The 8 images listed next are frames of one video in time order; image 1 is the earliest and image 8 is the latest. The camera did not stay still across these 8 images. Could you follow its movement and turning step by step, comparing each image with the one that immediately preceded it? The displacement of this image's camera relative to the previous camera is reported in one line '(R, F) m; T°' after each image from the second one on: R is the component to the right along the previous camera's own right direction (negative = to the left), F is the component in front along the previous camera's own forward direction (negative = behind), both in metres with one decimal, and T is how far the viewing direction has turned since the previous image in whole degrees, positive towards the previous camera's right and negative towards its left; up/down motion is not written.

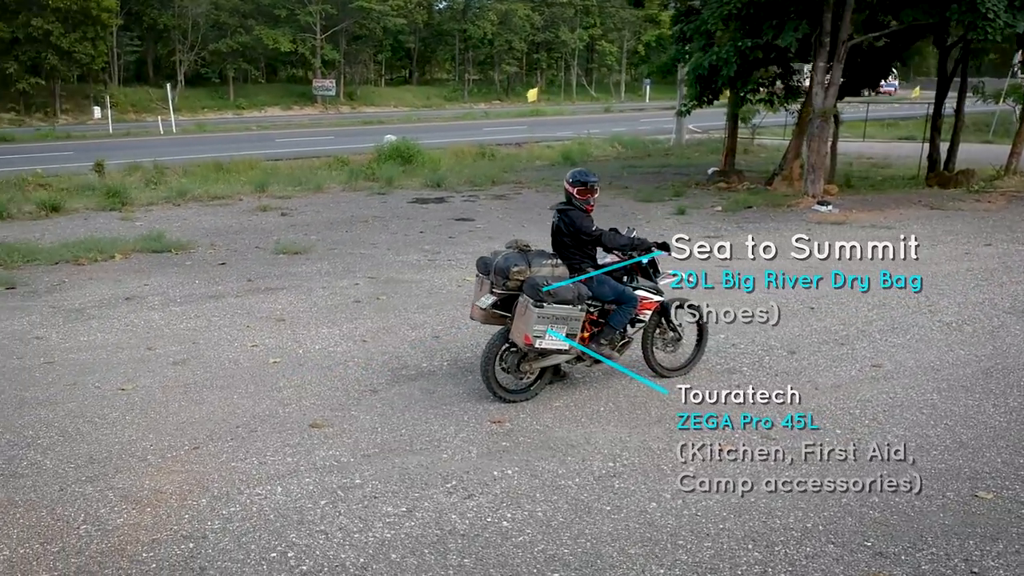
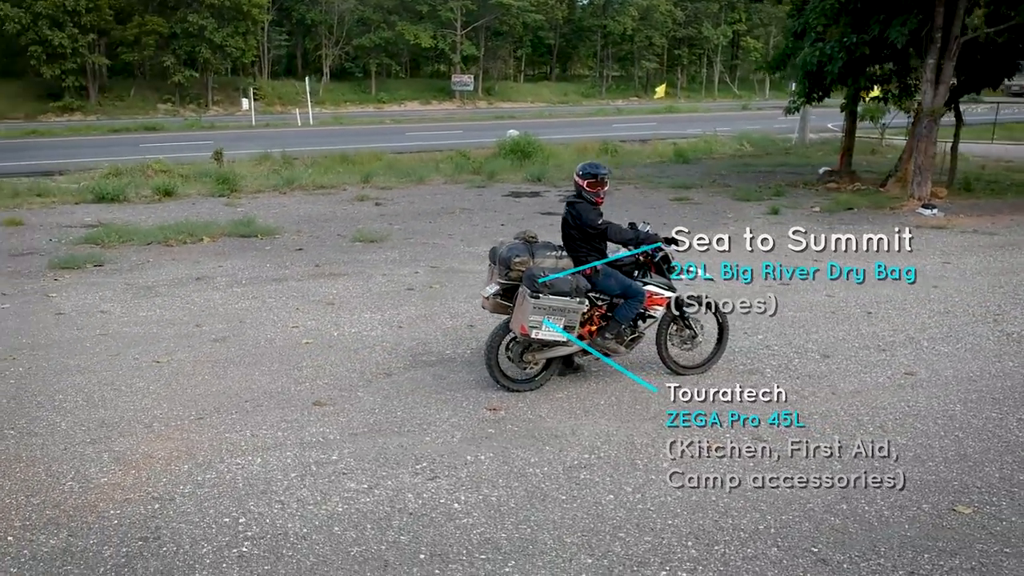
(+0.9, 0.0) m; -8°
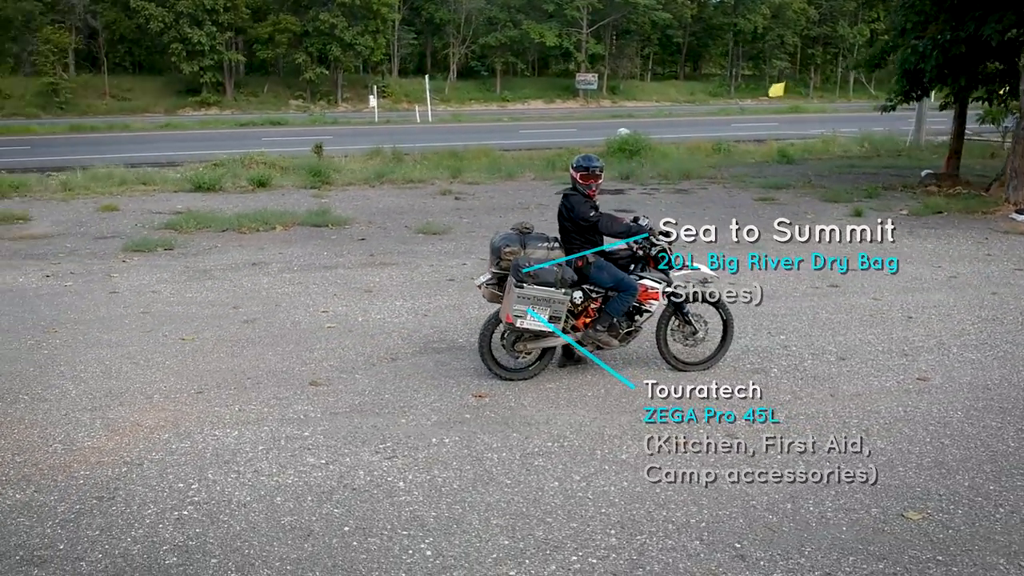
(+0.9, 0.0) m; -7°
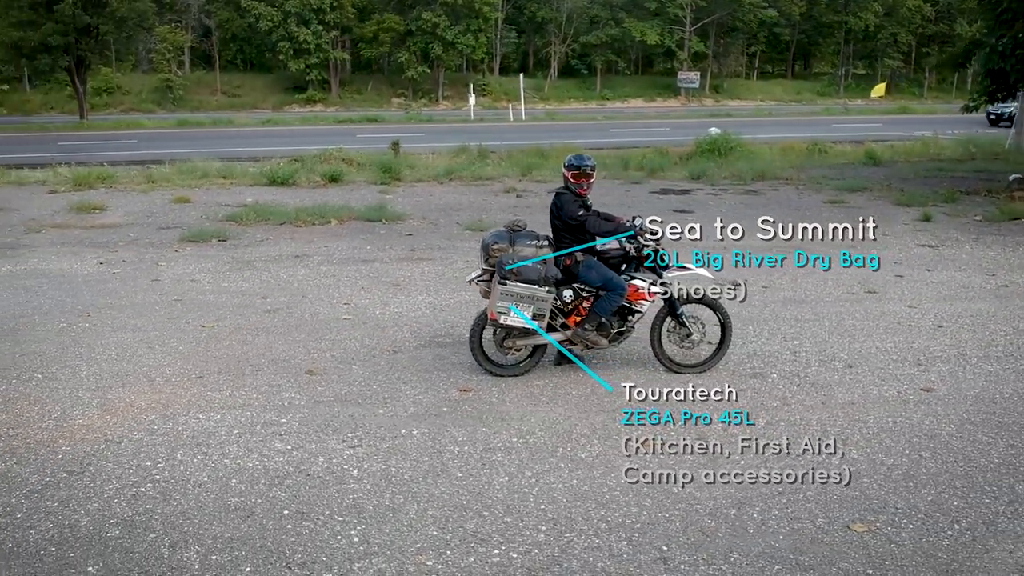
(+0.8, 0.0) m; -6°
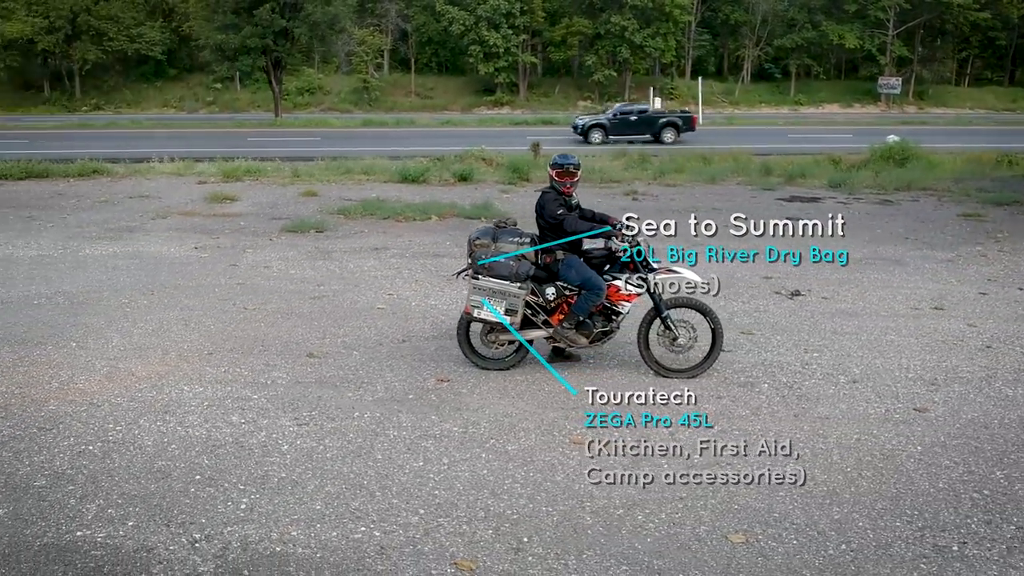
(+1.5, 0.0) m; -11°
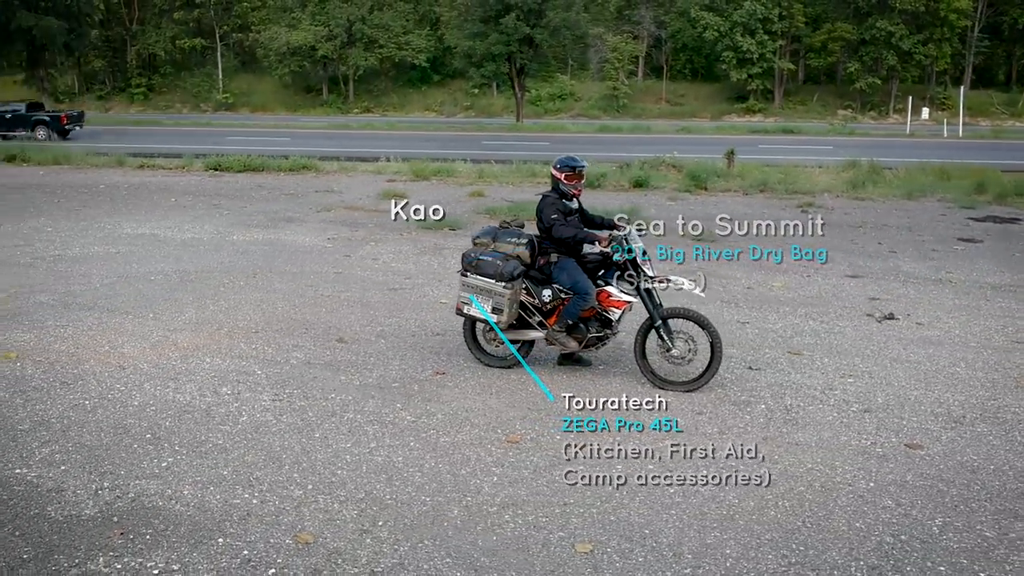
(+1.8, +0.1) m; -15°
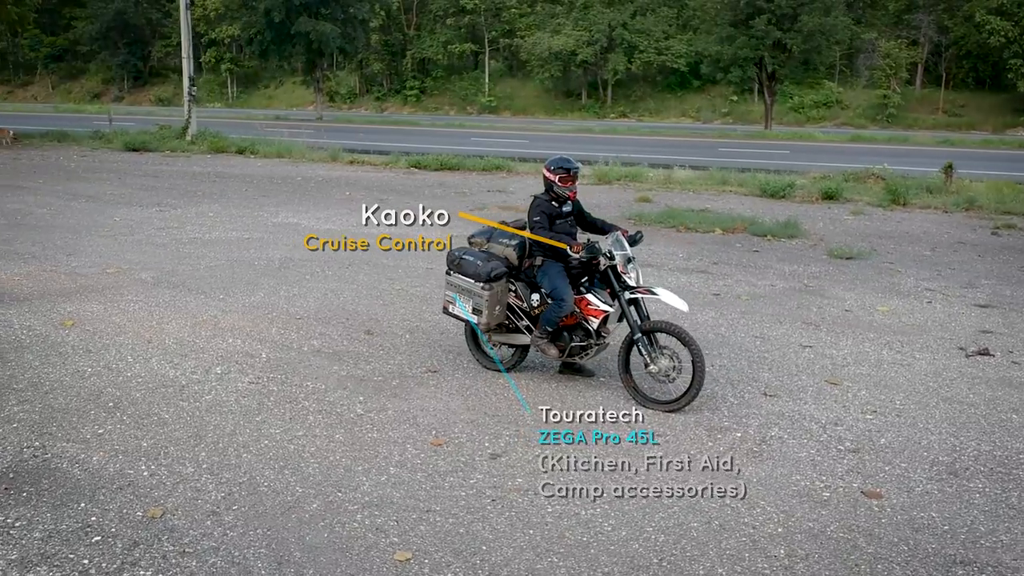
(+1.9, +0.4) m; -15°
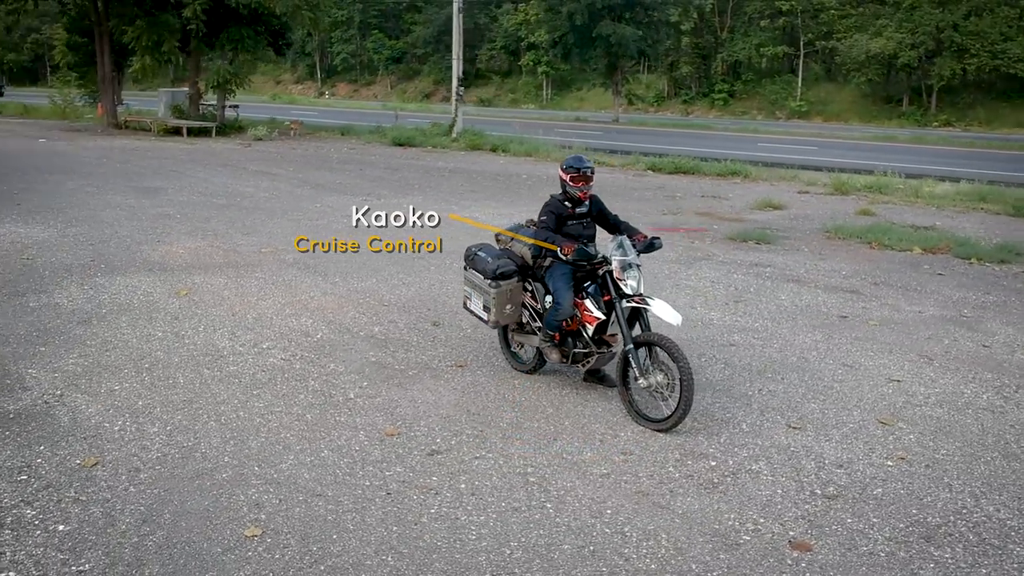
(+2.0, +0.4) m; -18°
